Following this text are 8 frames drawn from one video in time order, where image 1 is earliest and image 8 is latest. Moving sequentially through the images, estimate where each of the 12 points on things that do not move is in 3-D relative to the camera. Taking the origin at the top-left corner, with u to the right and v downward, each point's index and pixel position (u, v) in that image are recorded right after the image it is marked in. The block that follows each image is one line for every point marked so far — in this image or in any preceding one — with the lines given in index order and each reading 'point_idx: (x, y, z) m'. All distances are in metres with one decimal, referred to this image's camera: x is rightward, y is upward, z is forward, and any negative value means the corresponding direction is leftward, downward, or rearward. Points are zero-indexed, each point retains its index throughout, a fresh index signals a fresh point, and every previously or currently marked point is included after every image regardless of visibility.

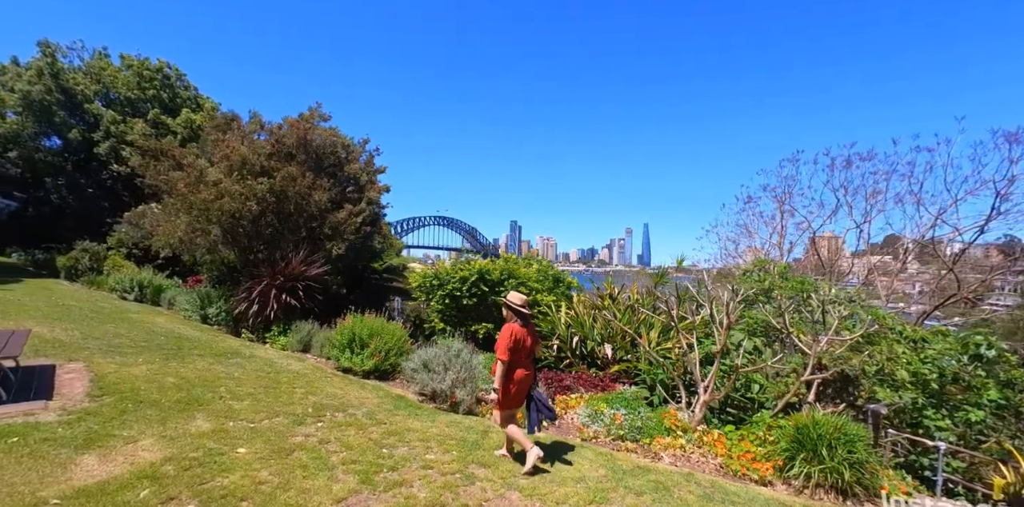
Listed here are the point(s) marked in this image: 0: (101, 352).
0: (-5.6, -1.3, +5.9) m
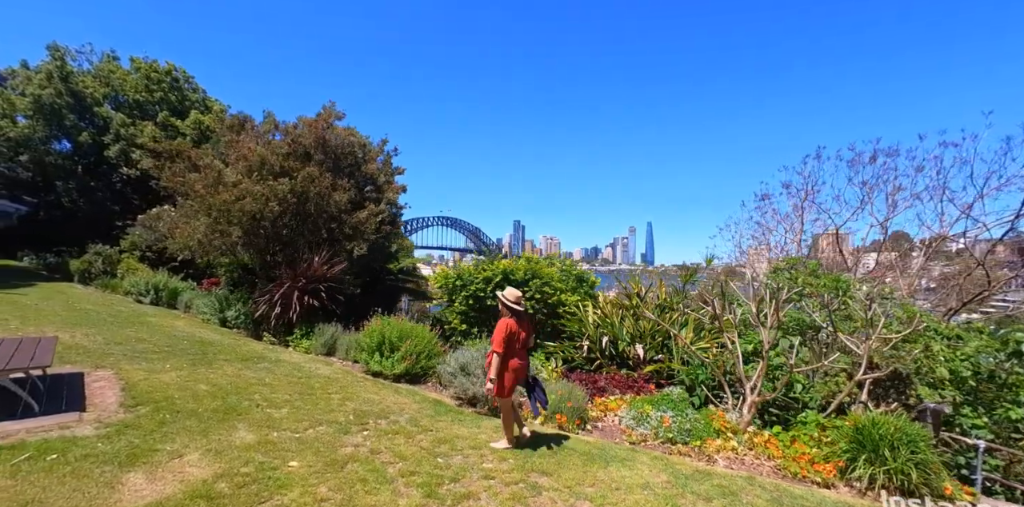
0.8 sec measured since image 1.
0: (-5.0, -1.4, +5.6) m
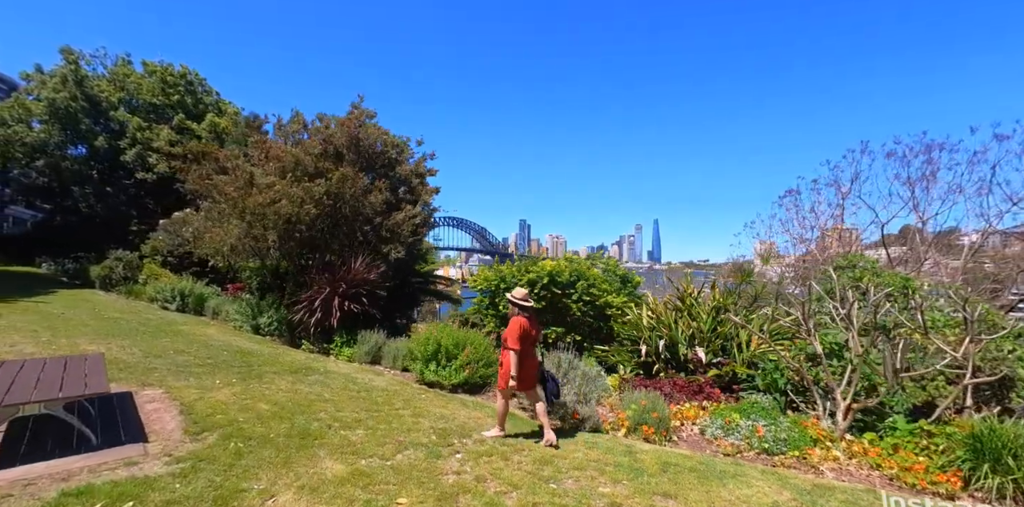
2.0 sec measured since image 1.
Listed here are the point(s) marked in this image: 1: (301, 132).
0: (-4.0, -1.4, +5.1) m
1: (-4.9, +2.7, +10.0) m
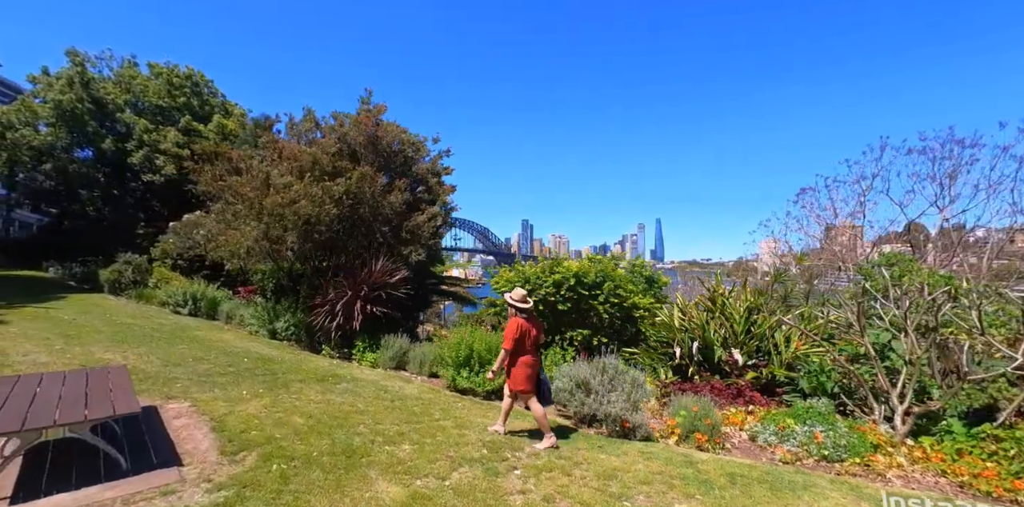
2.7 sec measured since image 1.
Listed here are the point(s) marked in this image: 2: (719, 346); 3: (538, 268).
0: (-3.5, -1.4, +4.8) m
1: (-4.4, +2.7, +9.7) m
2: (+4.0, -1.8, +8.5) m
3: (+0.6, -0.3, +9.7) m
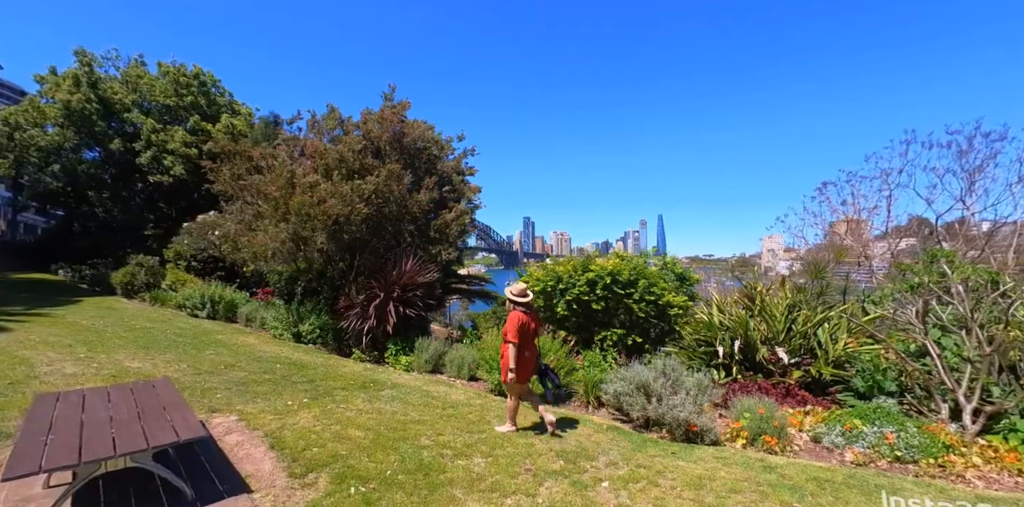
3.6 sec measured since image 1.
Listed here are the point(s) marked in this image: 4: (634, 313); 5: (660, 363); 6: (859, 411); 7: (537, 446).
0: (-2.8, -1.4, +4.5) m
1: (-3.8, +2.7, +9.3) m
2: (+4.7, -1.7, +8.1) m
3: (+1.3, -0.3, +9.4) m
4: (+2.6, -1.3, +9.1) m
5: (+2.0, -1.5, +5.8) m
6: (+4.9, -2.3, +6.2) m
7: (+0.2, -1.8, +4.1) m
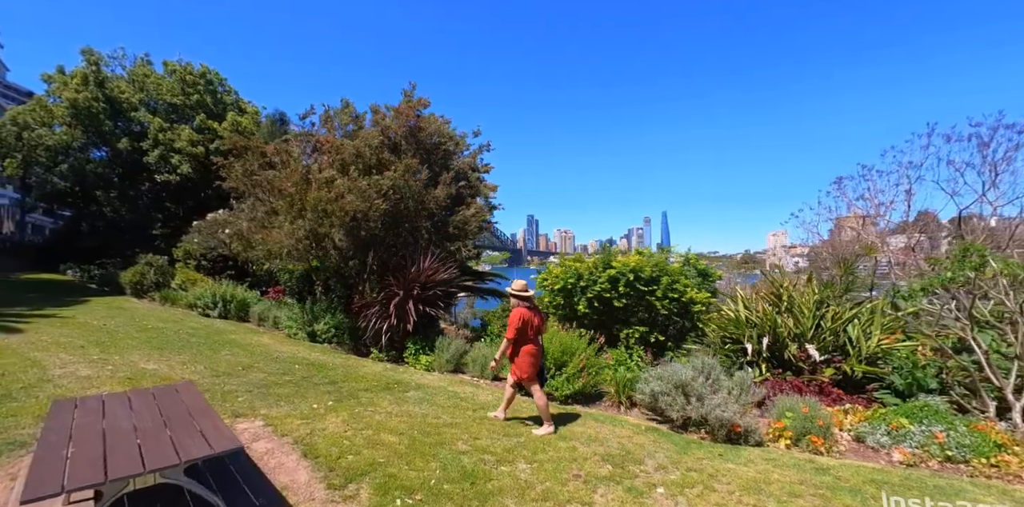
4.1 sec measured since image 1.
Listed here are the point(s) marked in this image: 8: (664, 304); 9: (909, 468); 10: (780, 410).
0: (-2.5, -1.4, +4.3) m
1: (-3.4, +2.8, +9.1) m
2: (+5.1, -1.6, +7.9) m
3: (+1.6, -0.2, +9.1) m
4: (+3.0, -1.2, +8.9) m
5: (+2.4, -1.4, +5.5) m
6: (+5.3, -2.2, +5.9) m
7: (+0.6, -1.7, +3.8) m
8: (+3.1, -1.0, +8.8) m
9: (+4.6, -2.5, +5.0) m
10: (+3.5, -2.1, +5.7) m
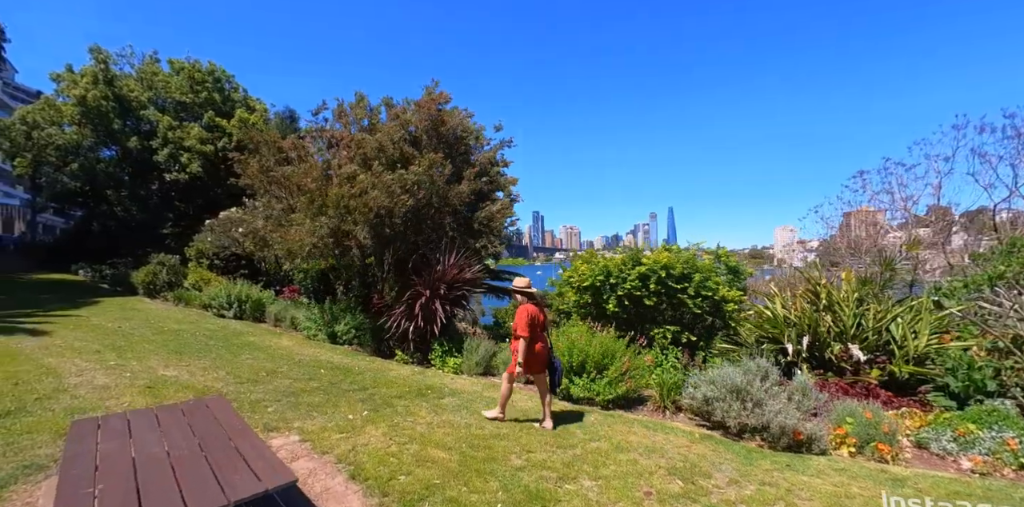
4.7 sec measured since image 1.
0: (-2.0, -1.4, +4.0) m
1: (-2.9, +2.8, +8.8) m
2: (+5.6, -1.5, +7.5) m
3: (+2.1, -0.1, +8.8) m
4: (+3.5, -1.1, +8.5) m
5: (+2.8, -1.3, +5.2) m
6: (+5.7, -2.1, +5.5) m
7: (+1.1, -1.7, +3.5) m
8: (+3.6, -0.9, +8.4) m
9: (+5.0, -2.4, +4.6) m
10: (+4.0, -2.0, +5.3) m
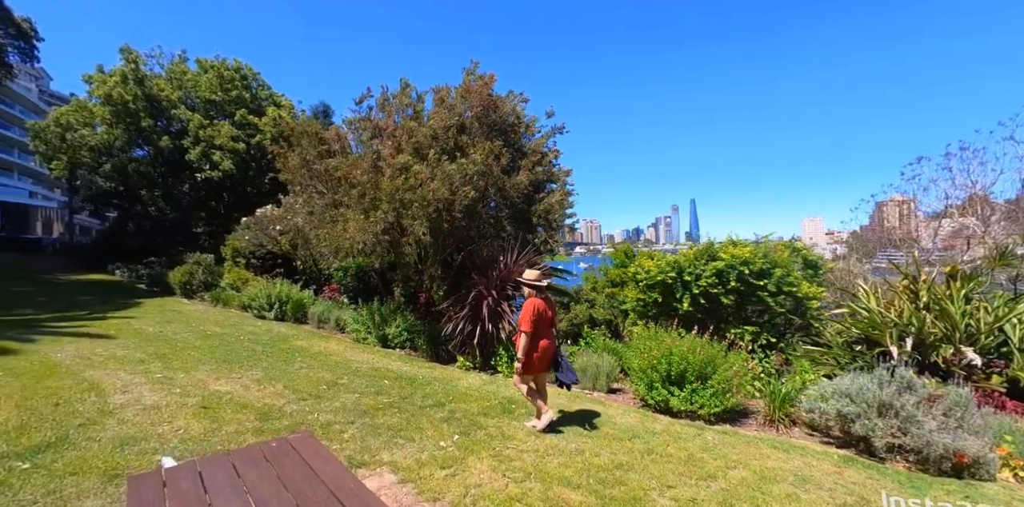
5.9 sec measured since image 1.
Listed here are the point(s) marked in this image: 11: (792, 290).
0: (-1.1, -1.4, +3.3) m
1: (-1.9, +2.9, +8.1) m
2: (+6.6, -1.3, +6.5) m
3: (+3.2, +0.1, +8.0) m
4: (+4.6, -0.9, +7.7) m
5: (+3.8, -1.2, +4.4) m
6: (+6.7, -1.9, +4.6) m
7: (+2.0, -1.6, +2.7) m
8: (+4.7, -0.7, +7.6) m
9: (+6.0, -2.3, +3.7) m
10: (+5.0, -1.8, +4.5) m
11: (+4.9, -0.6, +7.6) m
